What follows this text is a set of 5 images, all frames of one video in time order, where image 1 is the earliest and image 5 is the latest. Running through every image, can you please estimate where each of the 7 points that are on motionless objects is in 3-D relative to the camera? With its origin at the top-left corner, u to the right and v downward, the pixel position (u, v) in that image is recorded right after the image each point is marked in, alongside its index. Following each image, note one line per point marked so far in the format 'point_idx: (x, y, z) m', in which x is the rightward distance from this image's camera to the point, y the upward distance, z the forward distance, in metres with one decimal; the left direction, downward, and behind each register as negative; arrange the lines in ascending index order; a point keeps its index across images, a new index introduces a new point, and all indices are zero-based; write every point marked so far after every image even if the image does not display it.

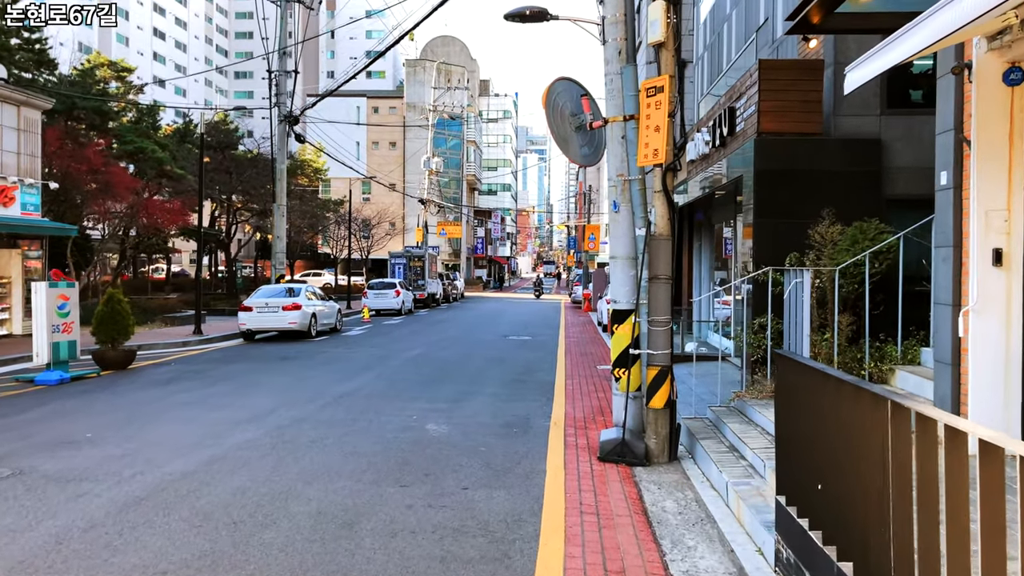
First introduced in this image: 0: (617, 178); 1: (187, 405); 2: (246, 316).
0: (+1.0, +1.0, +8.3) m
1: (-3.7, -1.3, +9.8) m
2: (-6.0, -0.6, +19.4) m
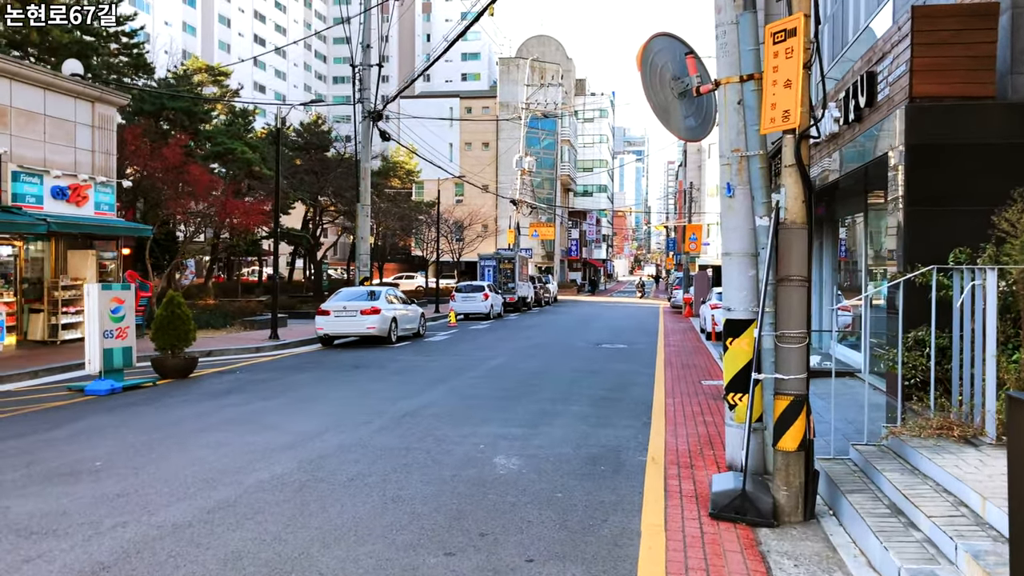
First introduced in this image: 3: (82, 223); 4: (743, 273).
0: (+1.7, +1.0, +6.6) m
1: (-2.8, -1.3, +8.6) m
2: (-4.0, -0.7, +18.5) m
3: (-7.9, +1.2, +15.8) m
4: (+1.7, +0.1, +6.5) m
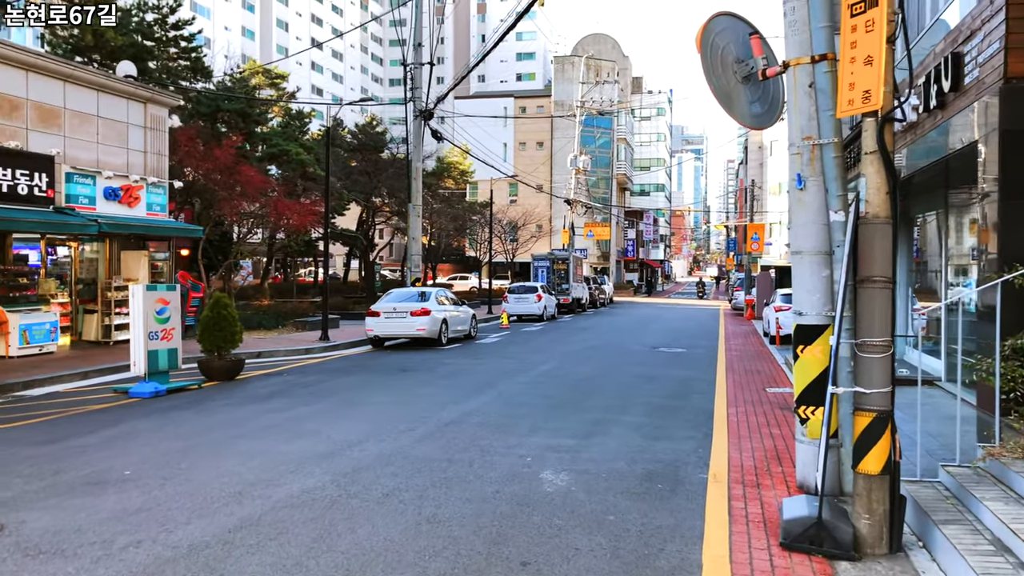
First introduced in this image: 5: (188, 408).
0: (+2.0, +1.0, +5.9) m
1: (-2.3, -1.4, +8.2) m
2: (-2.9, -0.7, +18.2) m
3: (-6.9, +1.2, +15.8) m
4: (+2.1, +0.1, +5.9) m
5: (-3.8, -1.4, +10.0) m
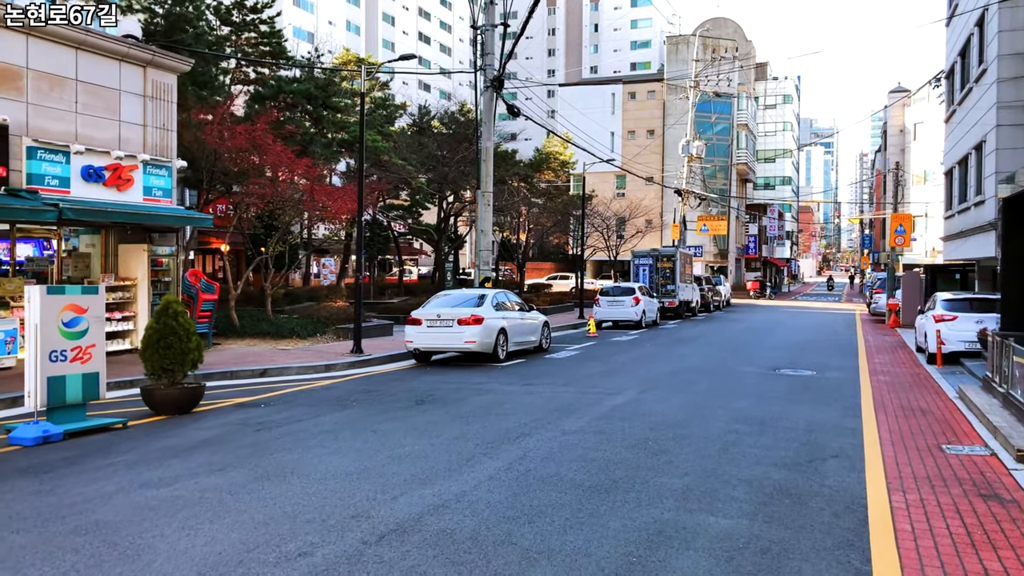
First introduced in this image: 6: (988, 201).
0: (+1.6, +0.9, +1.9) m
1: (-2.4, -1.4, +4.8) m
2: (-1.7, -0.7, +14.8) m
3: (-5.9, +1.1, +12.9) m
4: (+1.6, 0.0, +1.9) m
5: (-3.6, -1.4, +6.8) m
6: (+10.4, +1.9, +18.8) m
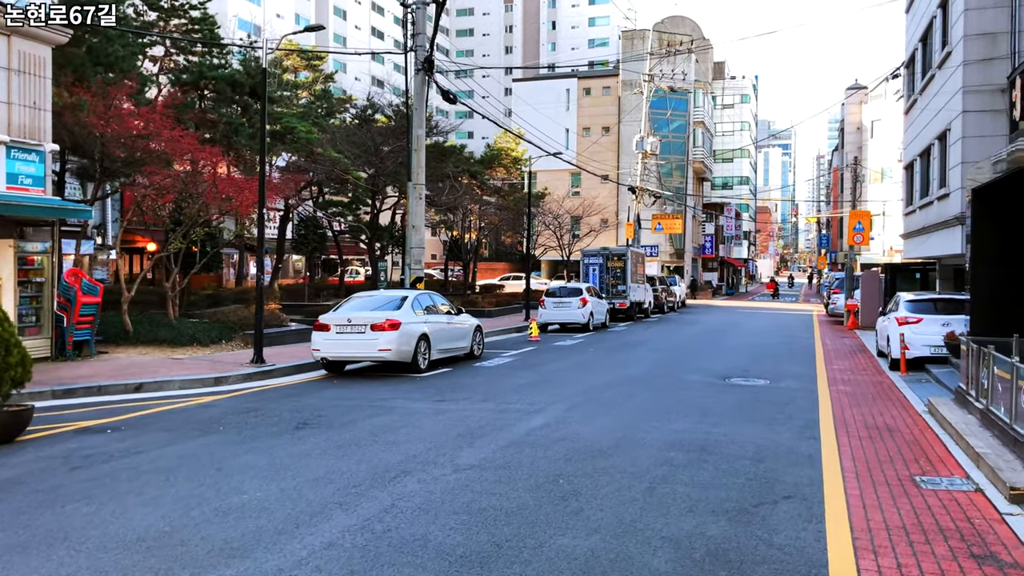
0: (+0.9, +0.9, +0.4) m
1: (-3.2, -1.4, +3.1) m
2: (-2.8, -0.8, +13.1) m
3: (-7.0, +1.1, +11.1) m
4: (+1.0, 0.0, +0.4) m
5: (-4.4, -1.4, +5.1) m
6: (+9.1, +1.9, +17.7) m
